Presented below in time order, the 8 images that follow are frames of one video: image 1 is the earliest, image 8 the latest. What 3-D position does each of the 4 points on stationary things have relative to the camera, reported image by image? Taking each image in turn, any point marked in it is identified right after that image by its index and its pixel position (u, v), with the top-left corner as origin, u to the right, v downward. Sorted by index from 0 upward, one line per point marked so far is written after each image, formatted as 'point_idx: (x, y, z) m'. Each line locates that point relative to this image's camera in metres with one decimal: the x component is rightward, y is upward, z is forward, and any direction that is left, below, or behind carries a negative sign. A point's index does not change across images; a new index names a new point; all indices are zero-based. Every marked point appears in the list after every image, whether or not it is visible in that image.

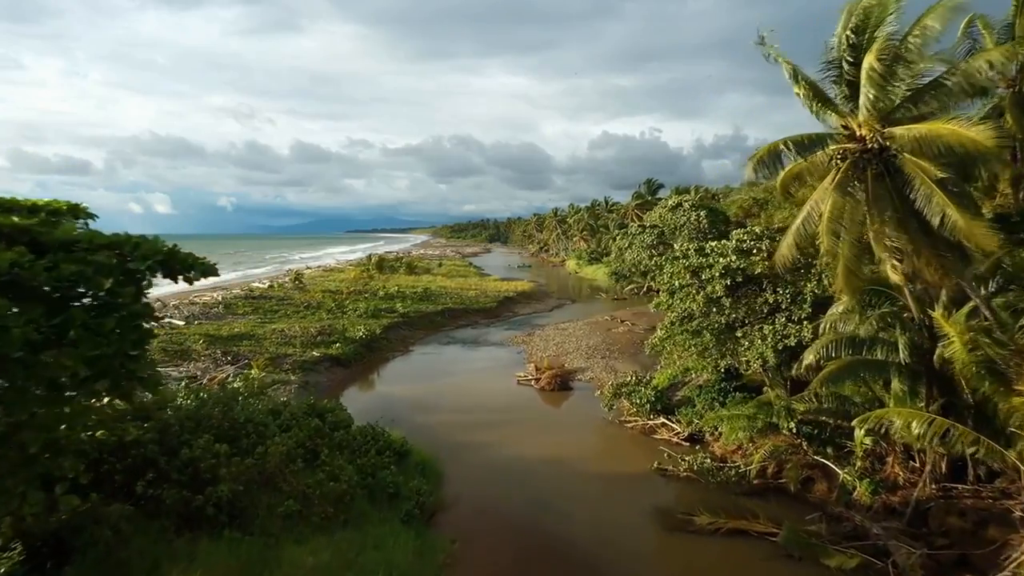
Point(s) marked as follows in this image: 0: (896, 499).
0: (+4.5, -2.5, +12.7) m
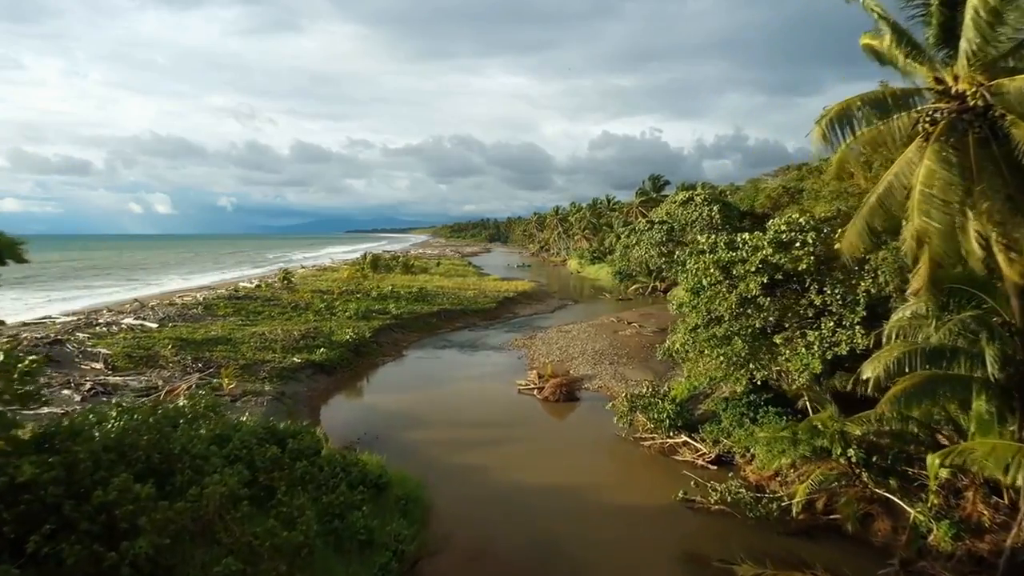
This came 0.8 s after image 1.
0: (+4.5, -2.5, +10.4) m
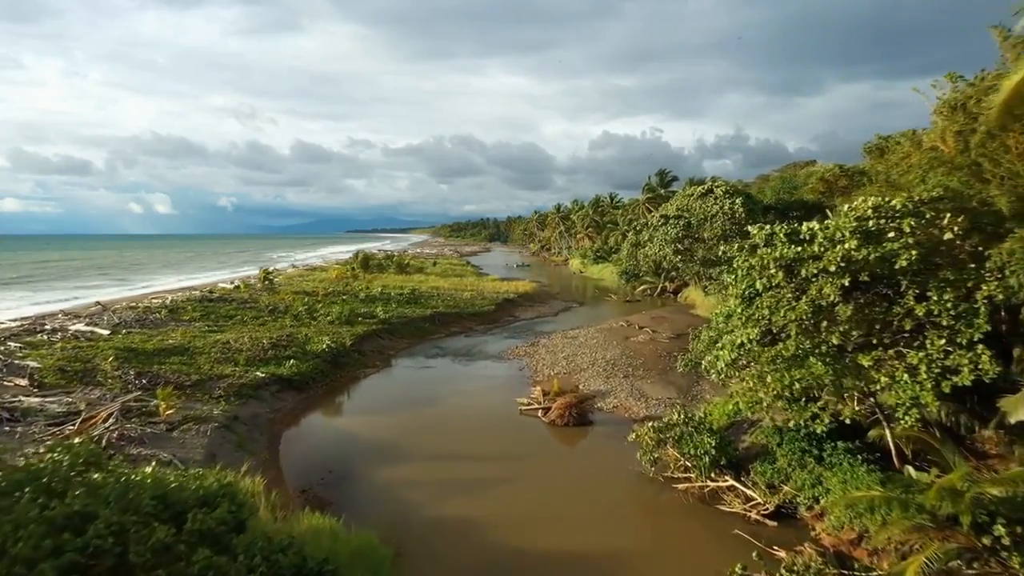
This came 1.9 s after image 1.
0: (+4.5, -2.5, +7.0) m
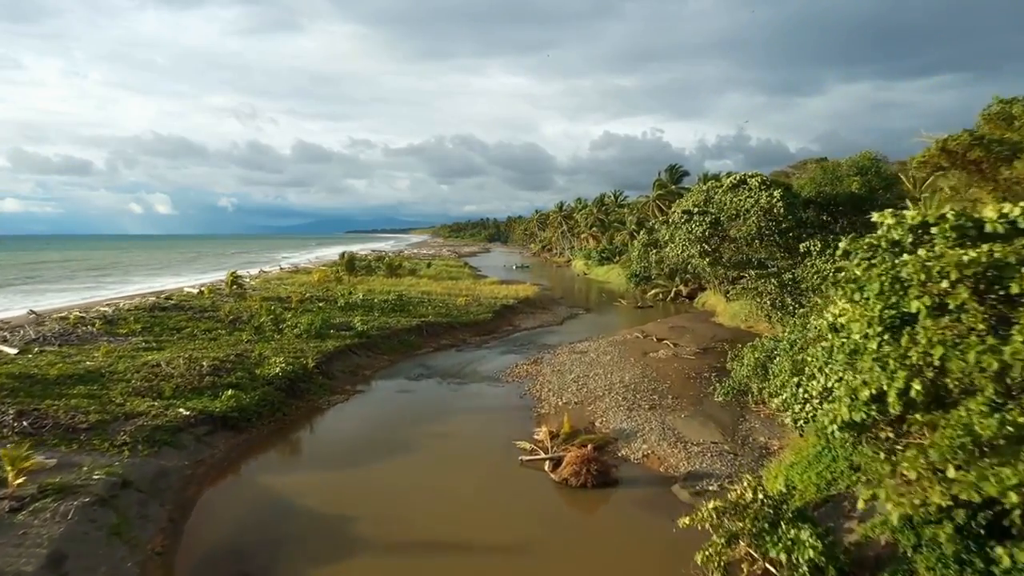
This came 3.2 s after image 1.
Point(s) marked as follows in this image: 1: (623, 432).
0: (+4.5, -2.7, +2.4) m
1: (+1.7, -2.2, +16.4) m
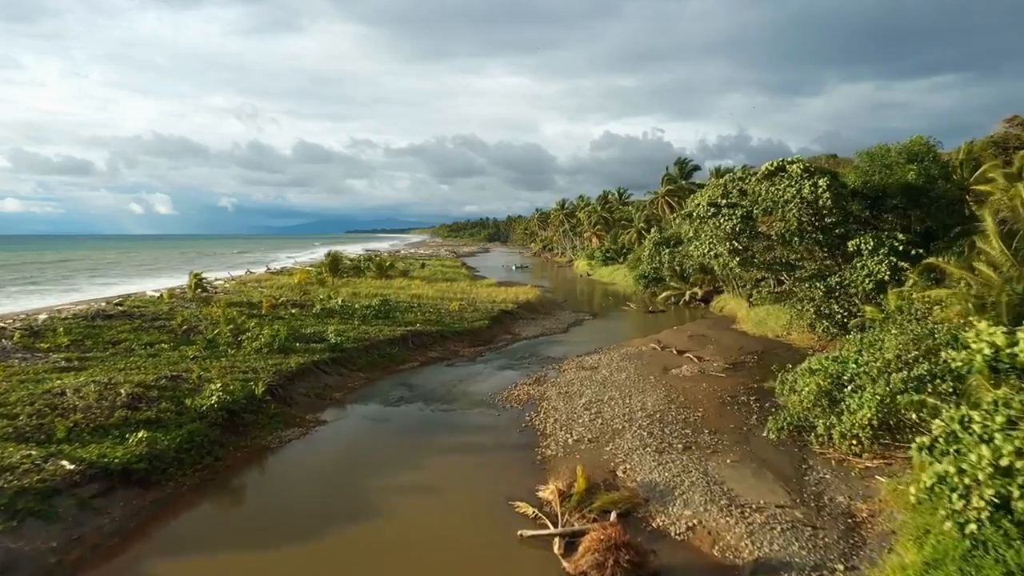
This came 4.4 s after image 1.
0: (+4.4, -2.8, -1.5) m
1: (+1.6, -2.3, +12.5) m
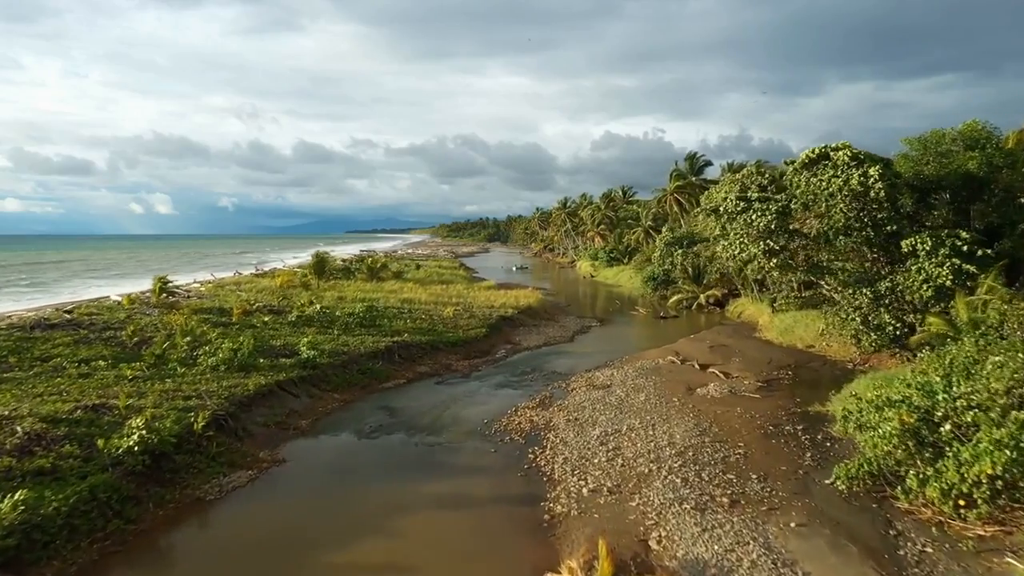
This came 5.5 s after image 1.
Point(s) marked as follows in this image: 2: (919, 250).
0: (+4.4, -2.9, -4.7) m
1: (+1.6, -2.4, +9.3) m
2: (+7.3, +0.7, +19.4) m
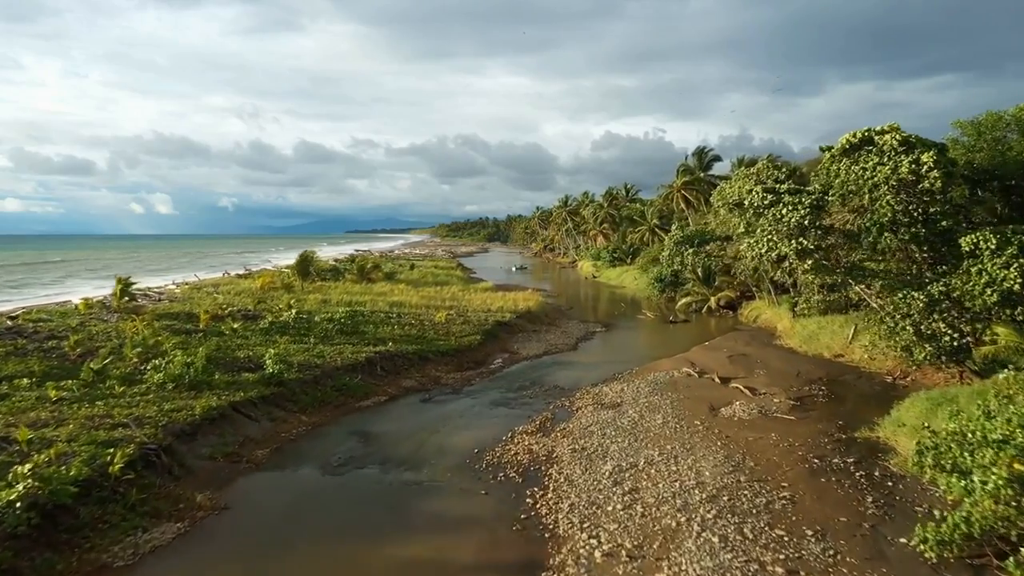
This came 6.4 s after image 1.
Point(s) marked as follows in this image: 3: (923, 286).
0: (+4.4, -3.0, -7.4) m
1: (+1.6, -2.5, +6.7) m
2: (+7.3, +0.6, +16.8) m
3: (+6.7, 0.0, +17.6) m
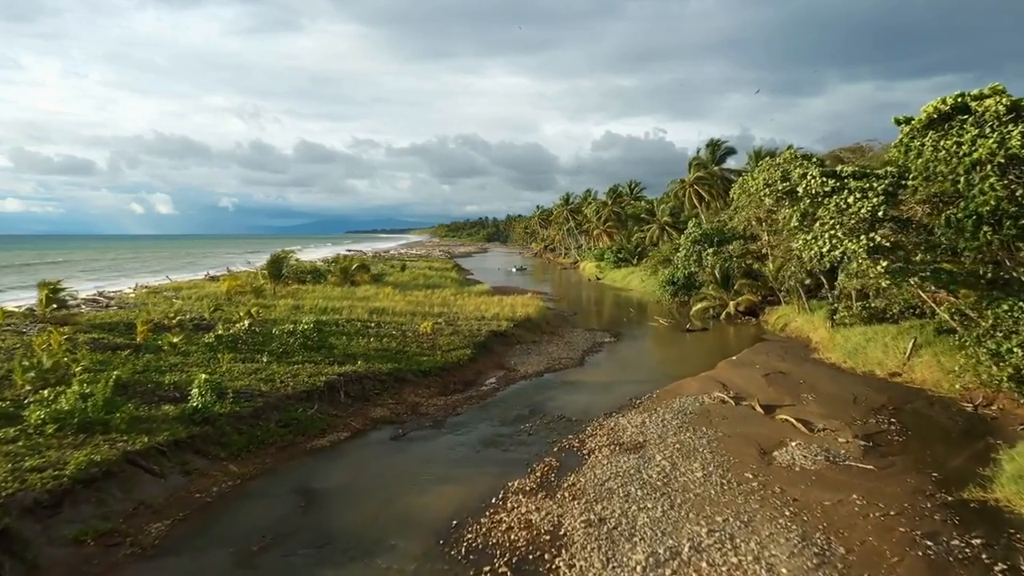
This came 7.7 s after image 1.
0: (+4.3, -3.1, -11.3) m
1: (+1.5, -2.6, +2.8) m
2: (+7.2, +0.5, +12.9) m
3: (+6.6, -0.1, +13.7) m
